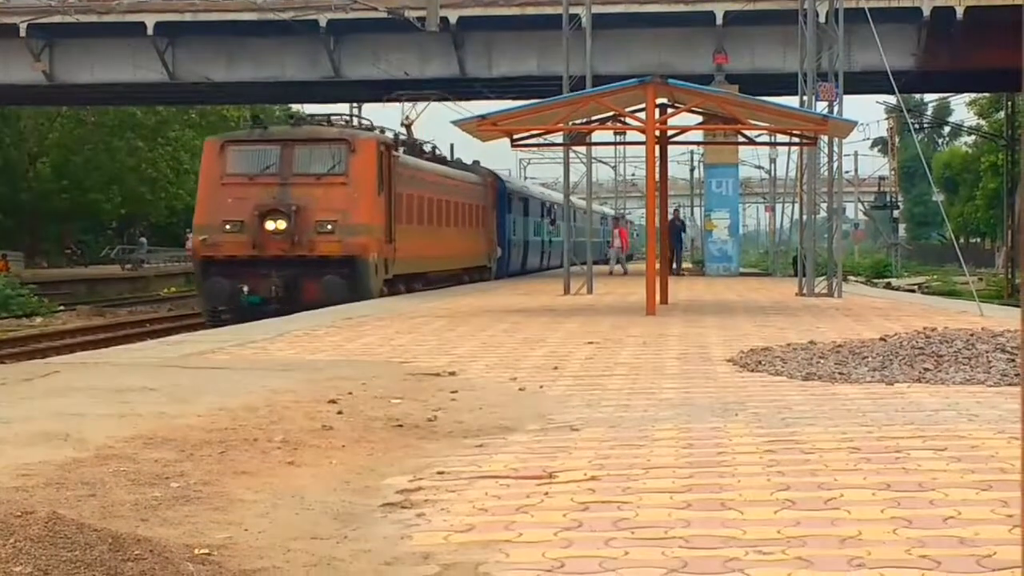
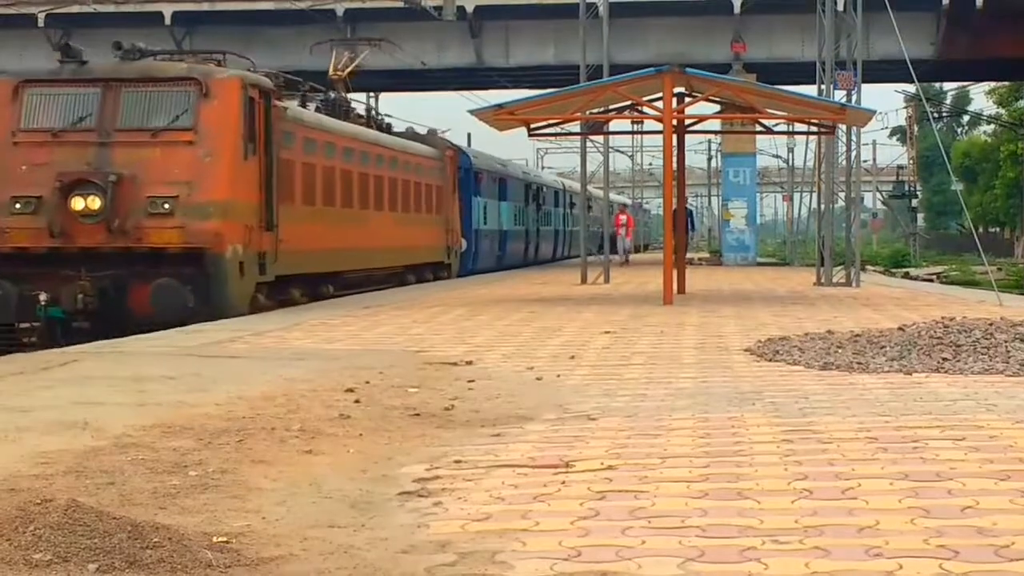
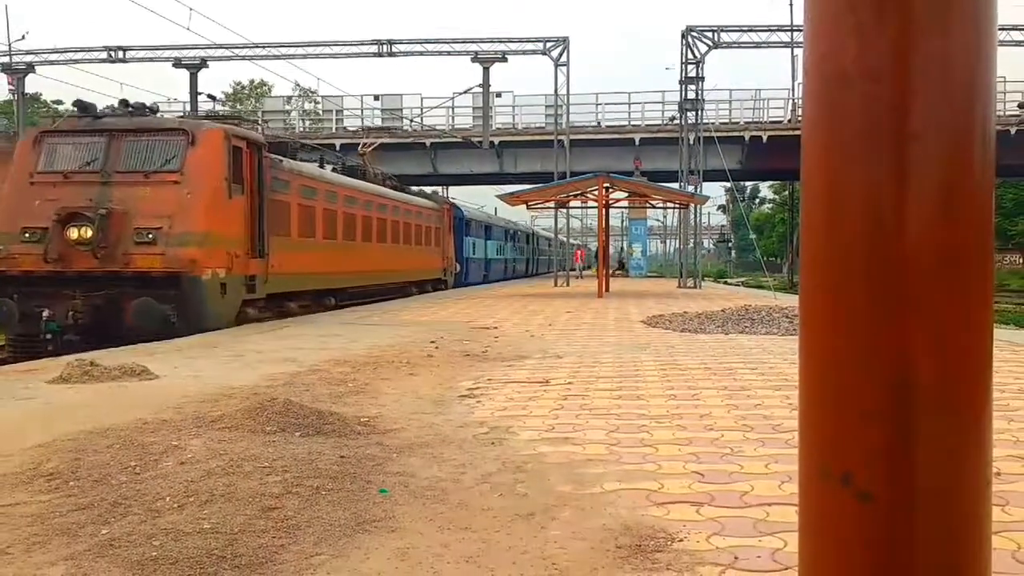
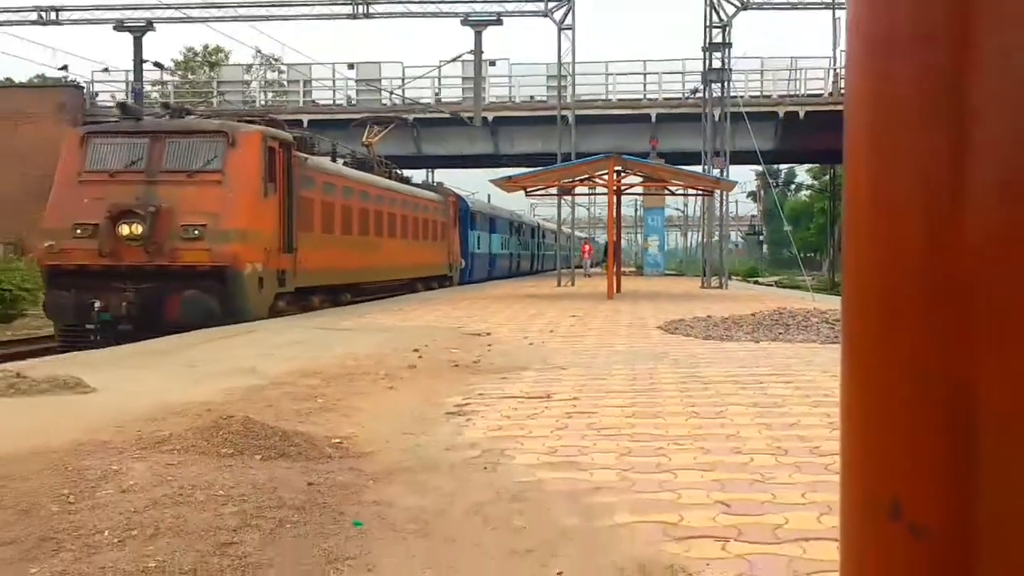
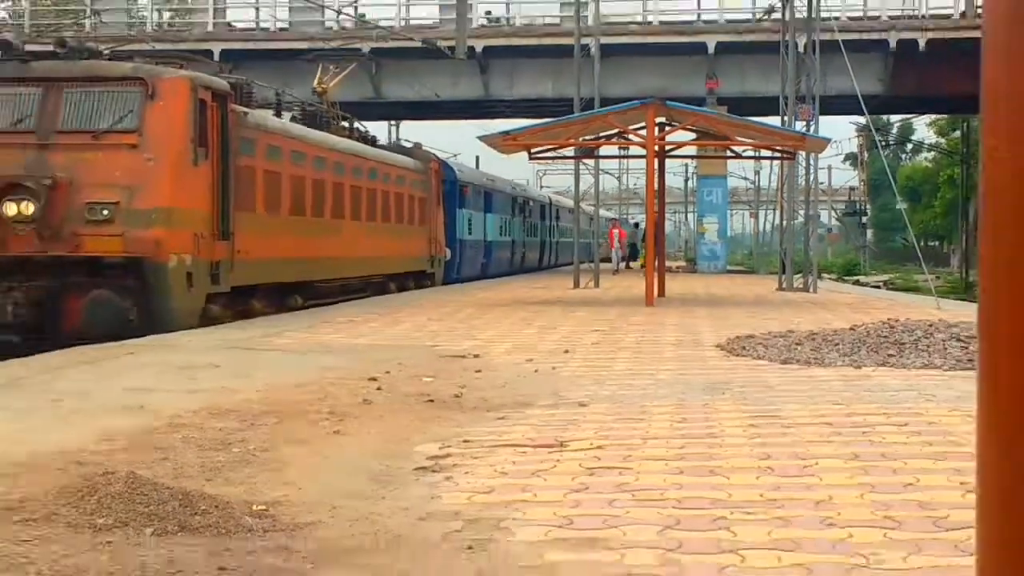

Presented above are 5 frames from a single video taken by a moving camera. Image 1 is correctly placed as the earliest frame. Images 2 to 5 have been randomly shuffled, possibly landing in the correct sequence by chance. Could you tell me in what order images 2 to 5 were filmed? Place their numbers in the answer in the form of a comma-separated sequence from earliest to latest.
2, 5, 4, 3
